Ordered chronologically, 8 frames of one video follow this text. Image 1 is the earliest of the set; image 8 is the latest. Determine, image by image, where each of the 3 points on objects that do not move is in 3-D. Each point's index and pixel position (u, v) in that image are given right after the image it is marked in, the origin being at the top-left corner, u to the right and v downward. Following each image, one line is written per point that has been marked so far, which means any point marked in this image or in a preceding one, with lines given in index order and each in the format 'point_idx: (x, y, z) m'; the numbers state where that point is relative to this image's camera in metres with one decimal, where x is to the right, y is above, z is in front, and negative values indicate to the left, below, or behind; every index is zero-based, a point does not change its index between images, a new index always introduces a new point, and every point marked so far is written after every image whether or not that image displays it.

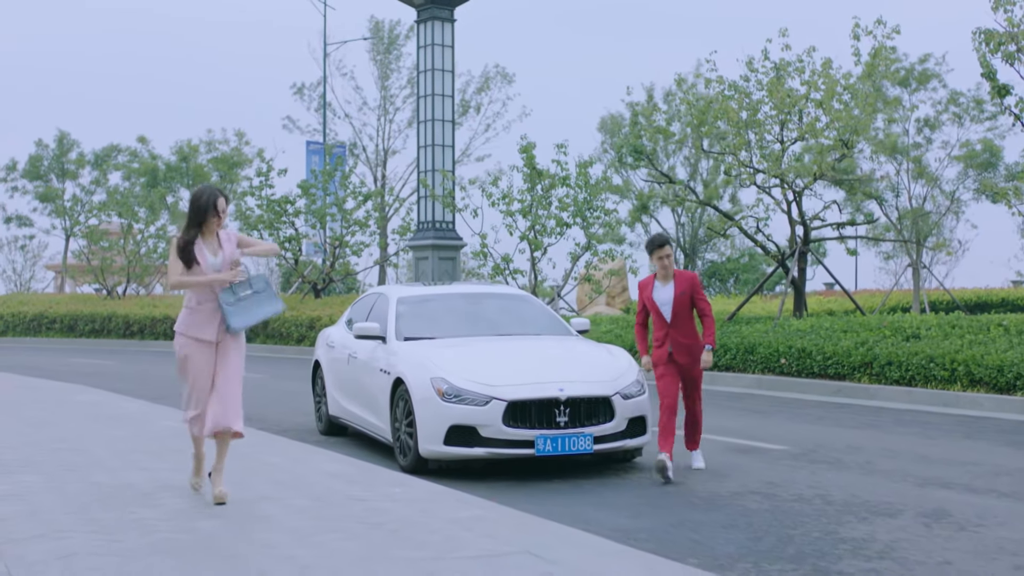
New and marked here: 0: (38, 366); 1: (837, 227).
0: (-7.9, -1.3, +19.3) m
1: (+5.3, +1.0, +18.9) m
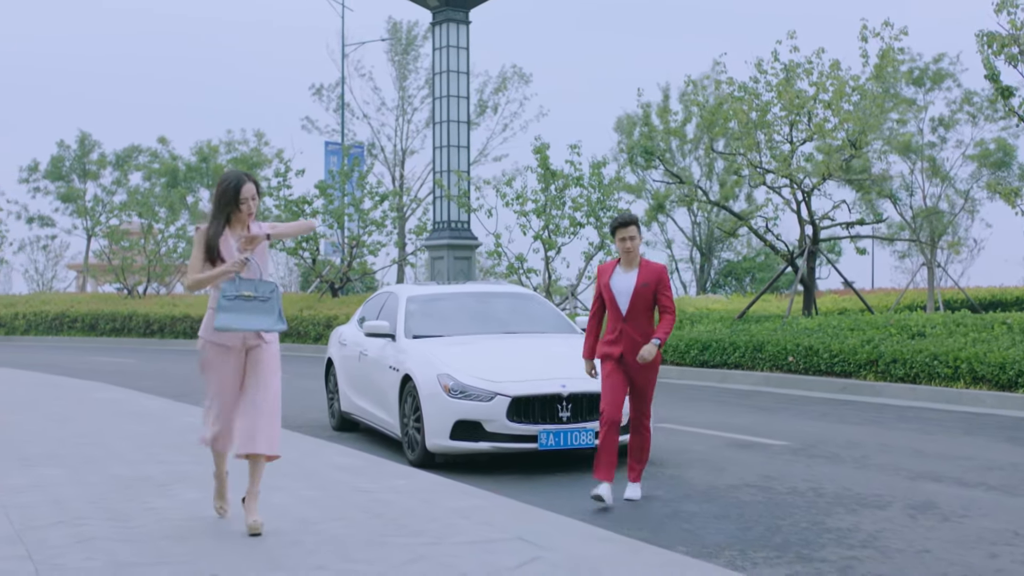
0: (-7.7, -1.3, +19.7) m
1: (+5.5, +1.0, +19.1) m
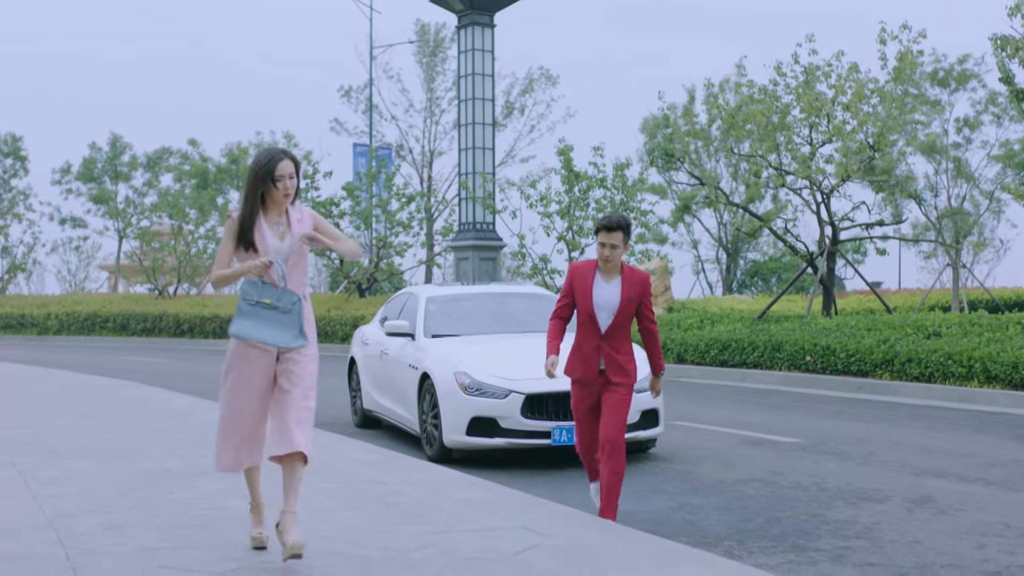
0: (-7.3, -1.3, +20.1) m
1: (+5.9, +1.0, +19.2) m
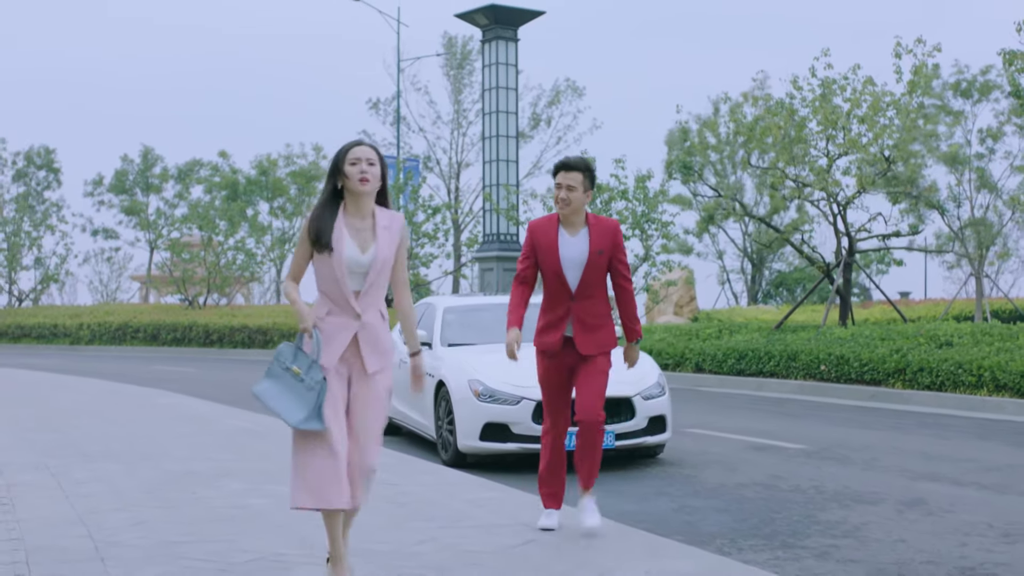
0: (-6.9, -1.5, +20.7) m
1: (+6.2, +0.8, +19.4) m
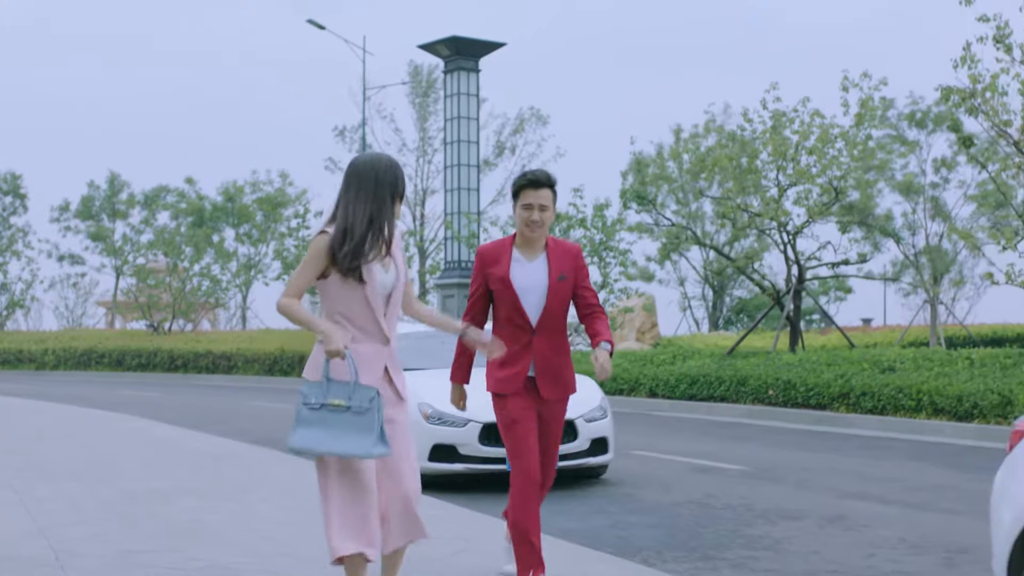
0: (-7.7, -2.0, +20.8) m
1: (+5.5, +0.4, +20.0) m
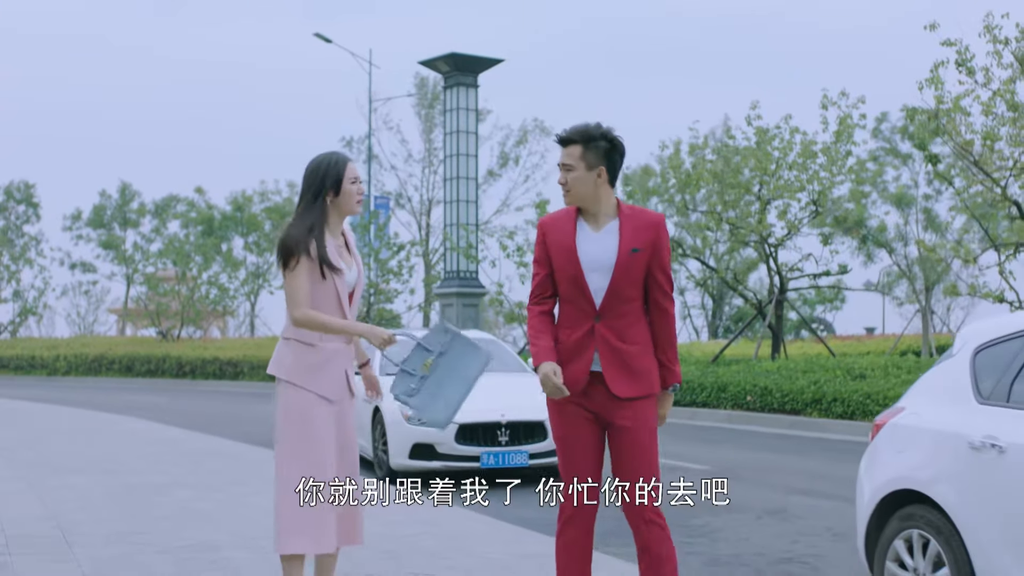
0: (-7.8, -2.1, +21.6) m
1: (+5.4, +0.2, +20.7) m
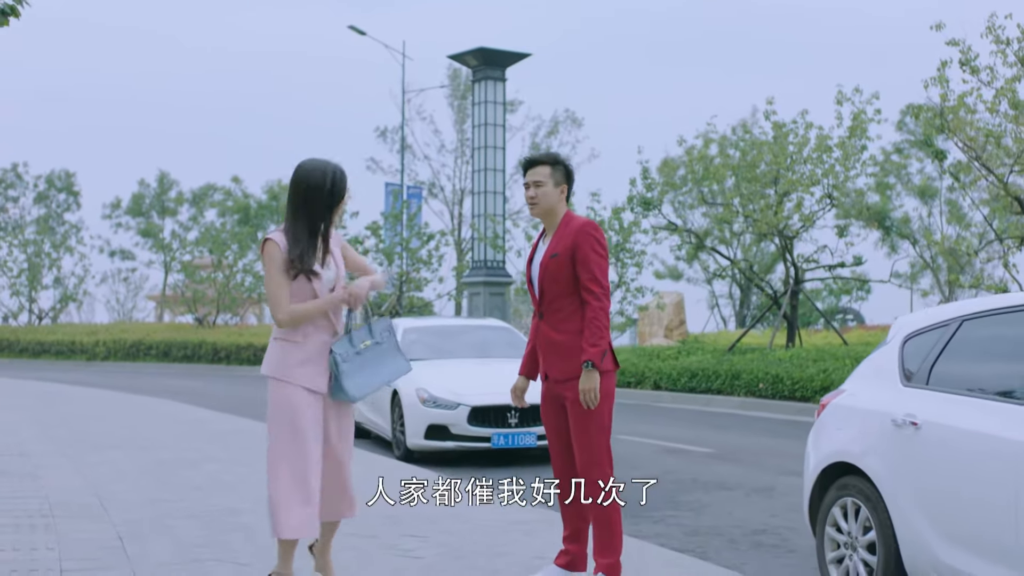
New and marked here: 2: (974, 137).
0: (-7.3, -1.9, +22.5) m
1: (+5.8, +0.3, +21.1) m
2: (+6.0, +2.0, +15.0) m
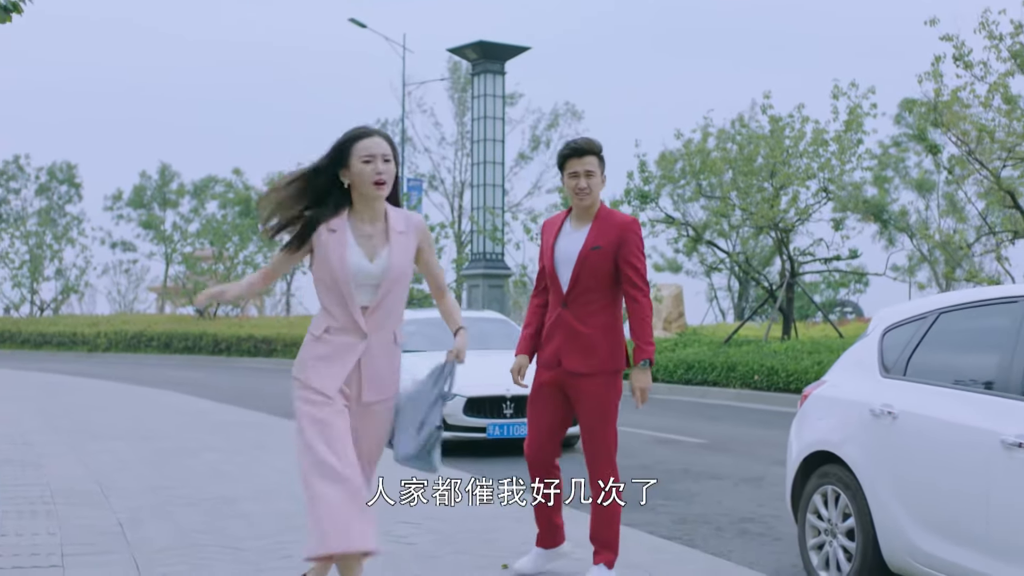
0: (-7.4, -1.7, +22.6) m
1: (+5.8, +0.5, +21.3) m
2: (+5.9, +2.1, +15.1) m
